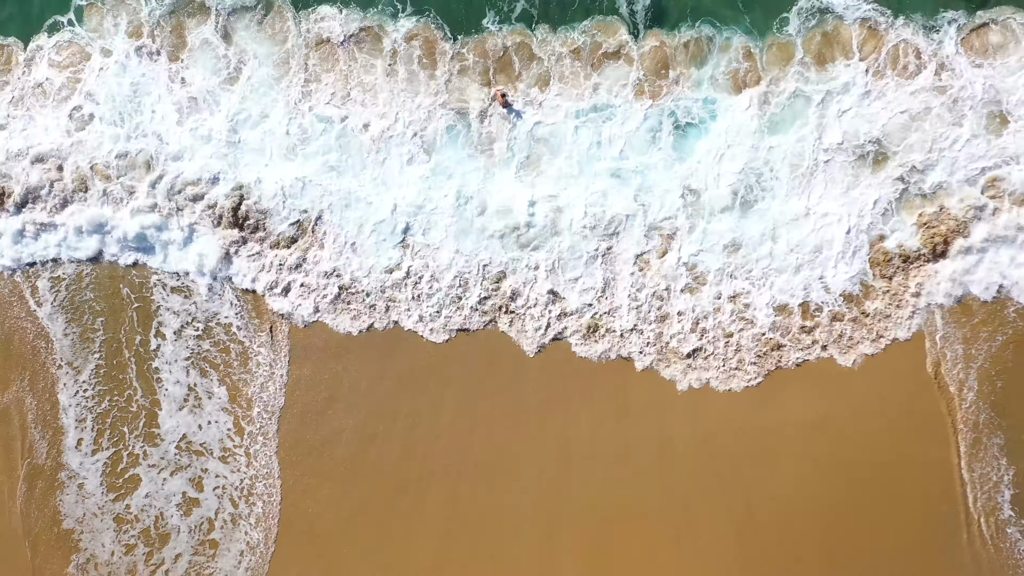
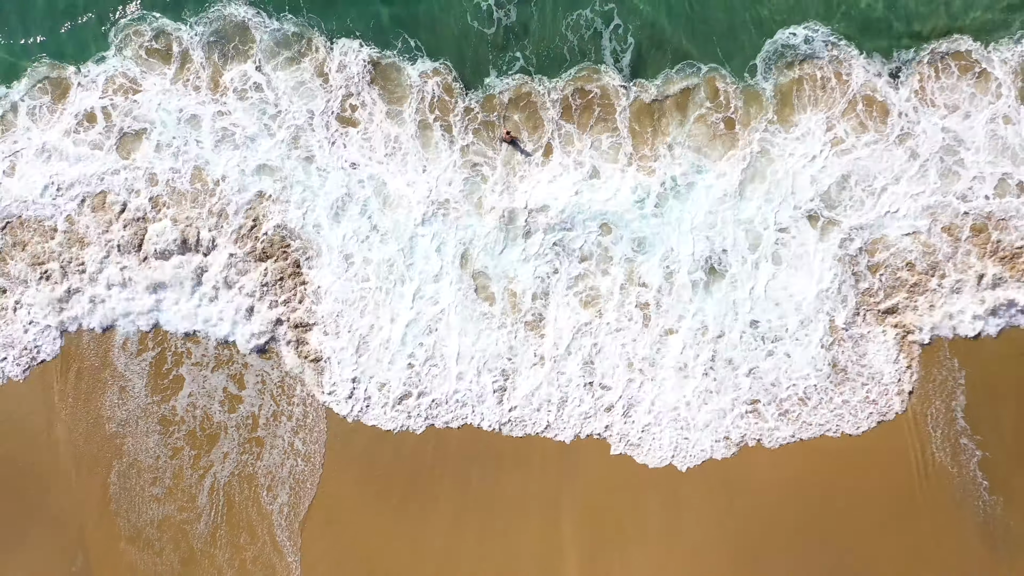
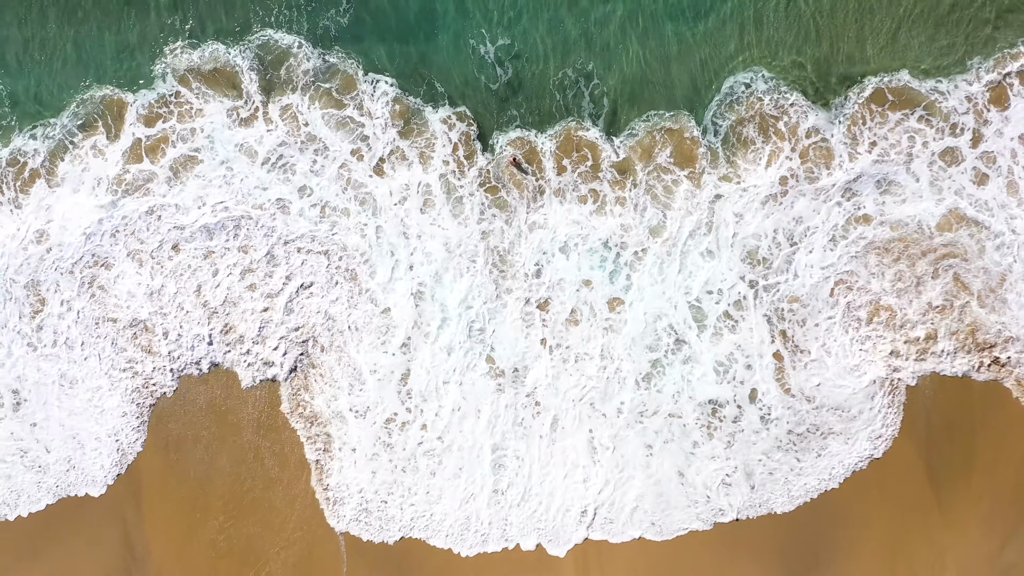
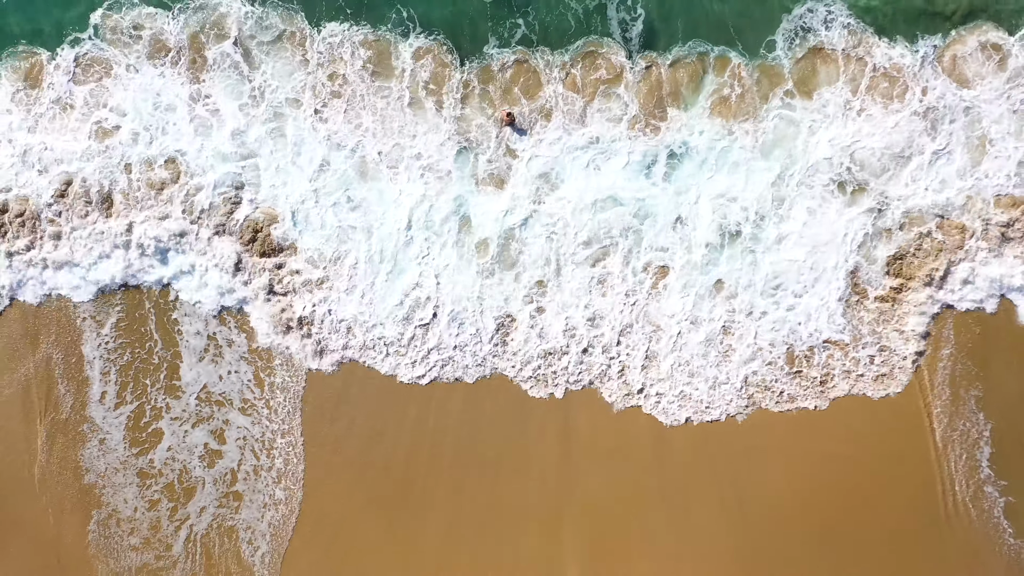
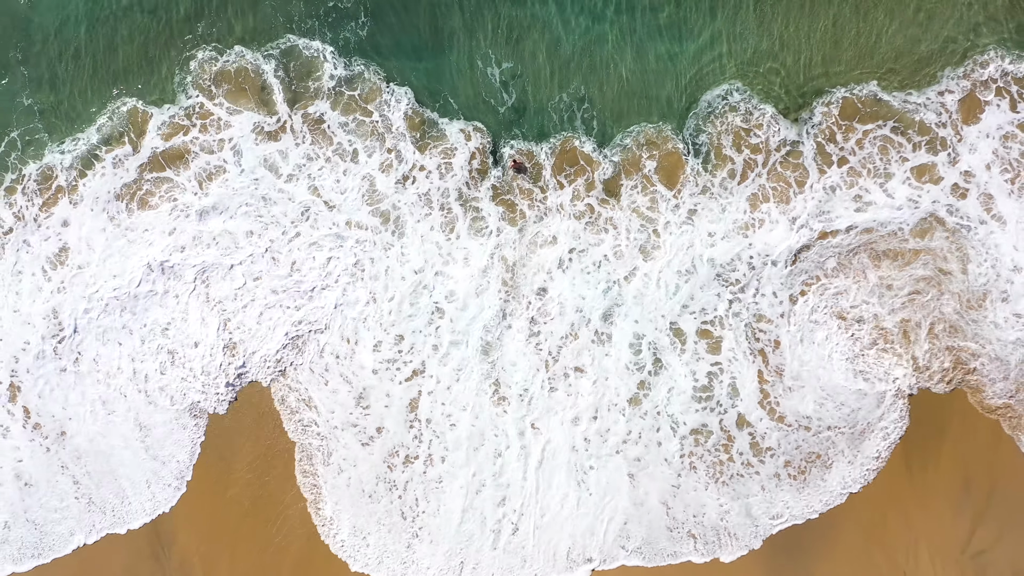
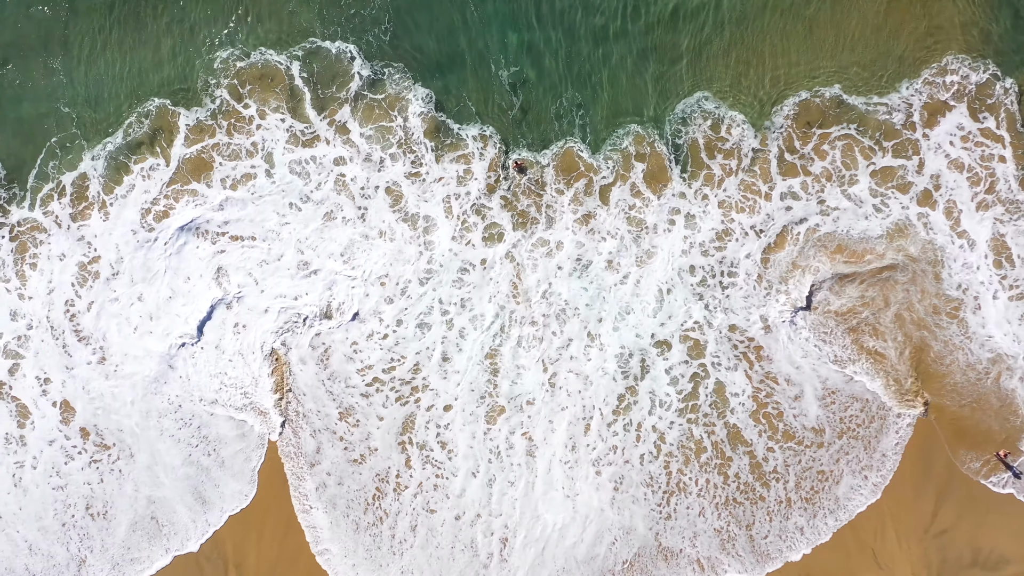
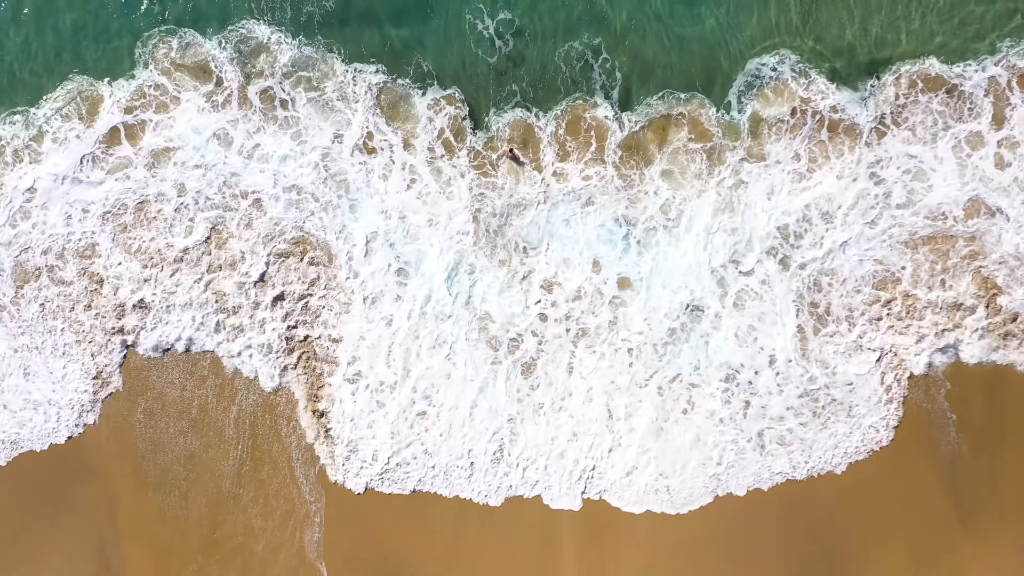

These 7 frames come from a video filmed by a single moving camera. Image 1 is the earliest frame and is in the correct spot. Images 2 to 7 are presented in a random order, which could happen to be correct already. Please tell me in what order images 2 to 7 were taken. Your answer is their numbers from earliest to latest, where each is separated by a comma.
4, 2, 7, 3, 5, 6
